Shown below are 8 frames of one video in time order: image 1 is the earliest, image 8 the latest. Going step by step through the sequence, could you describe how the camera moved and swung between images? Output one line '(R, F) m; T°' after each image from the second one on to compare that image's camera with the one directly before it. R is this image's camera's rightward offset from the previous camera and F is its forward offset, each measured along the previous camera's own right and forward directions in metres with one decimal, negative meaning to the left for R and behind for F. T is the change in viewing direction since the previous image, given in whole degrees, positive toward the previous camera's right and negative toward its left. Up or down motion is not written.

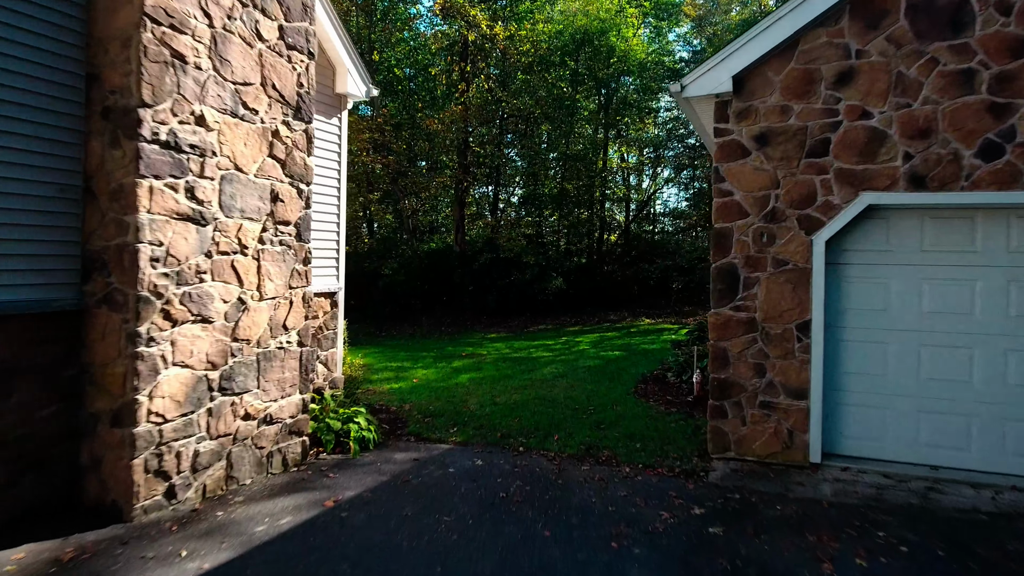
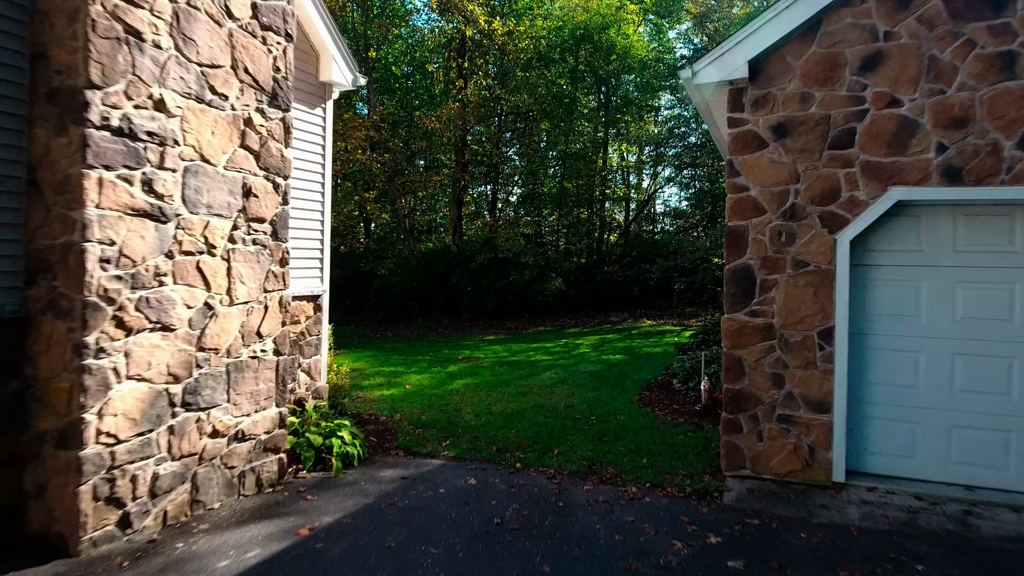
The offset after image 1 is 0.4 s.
(0.0, +0.4) m; 0°
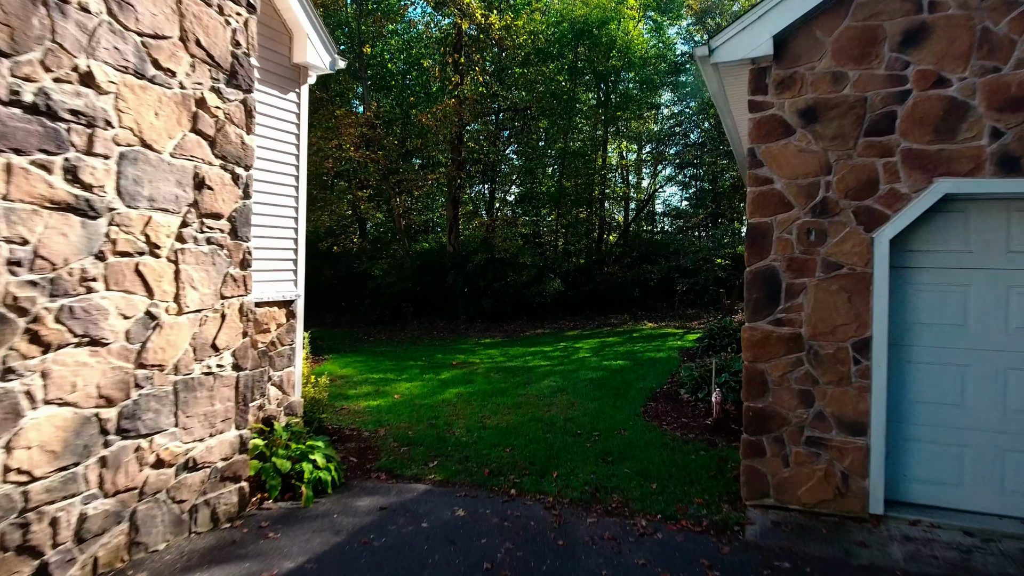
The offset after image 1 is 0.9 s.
(0.0, +0.5) m; 0°
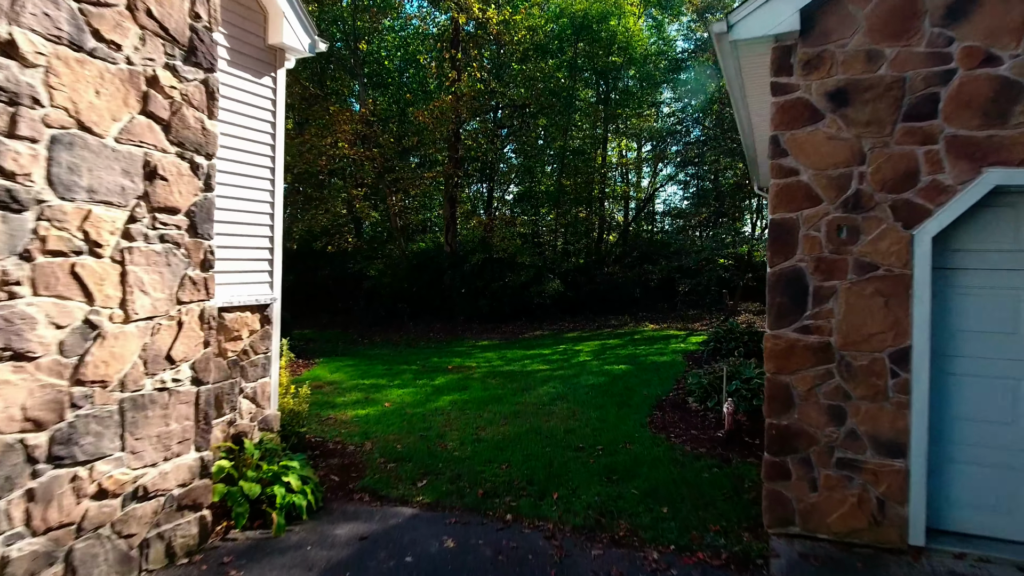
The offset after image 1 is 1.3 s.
(0.0, +0.4) m; 0°
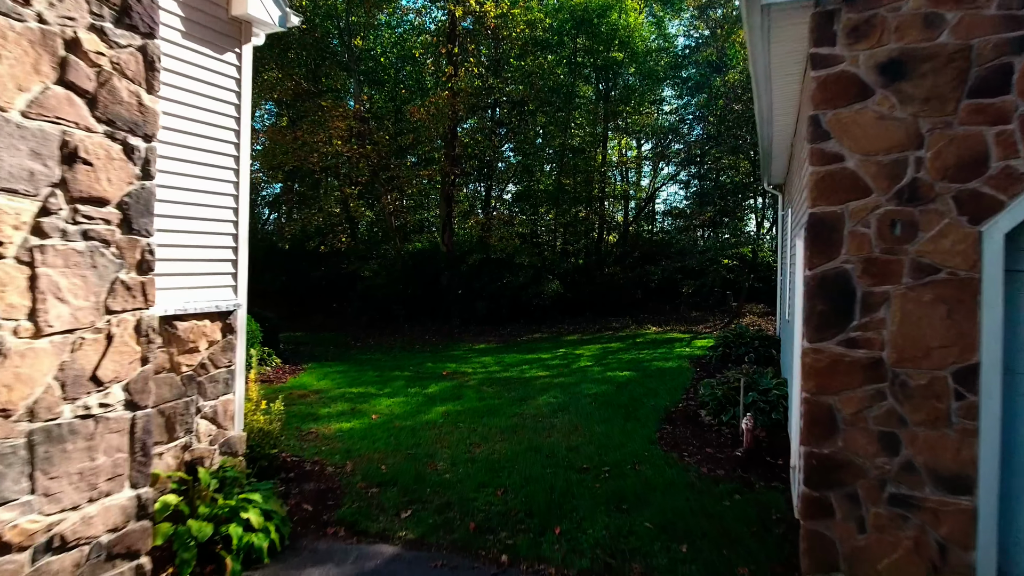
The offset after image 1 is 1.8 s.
(0.0, +0.5) m; 0°
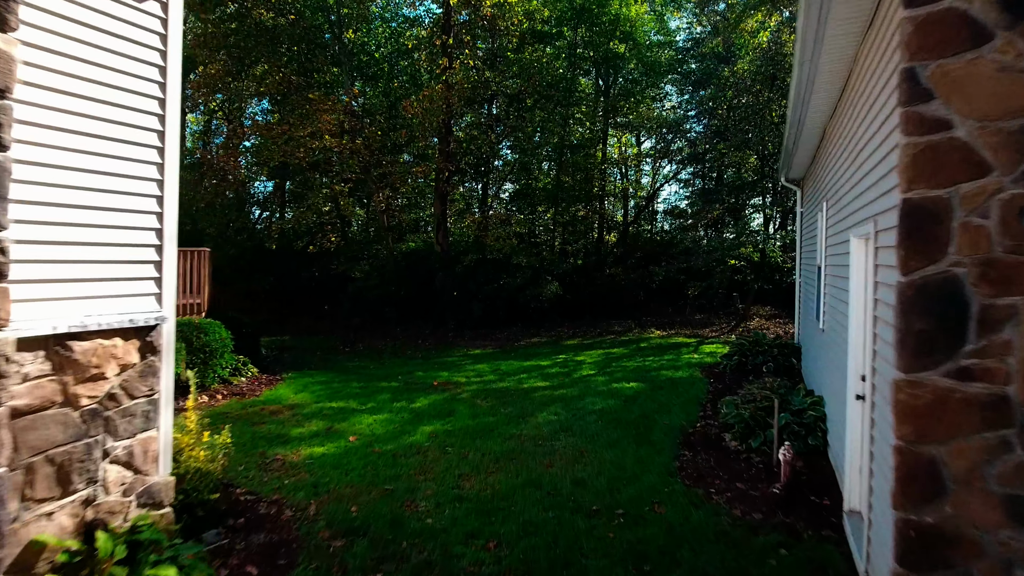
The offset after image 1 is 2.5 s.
(0.0, +0.8) m; 0°
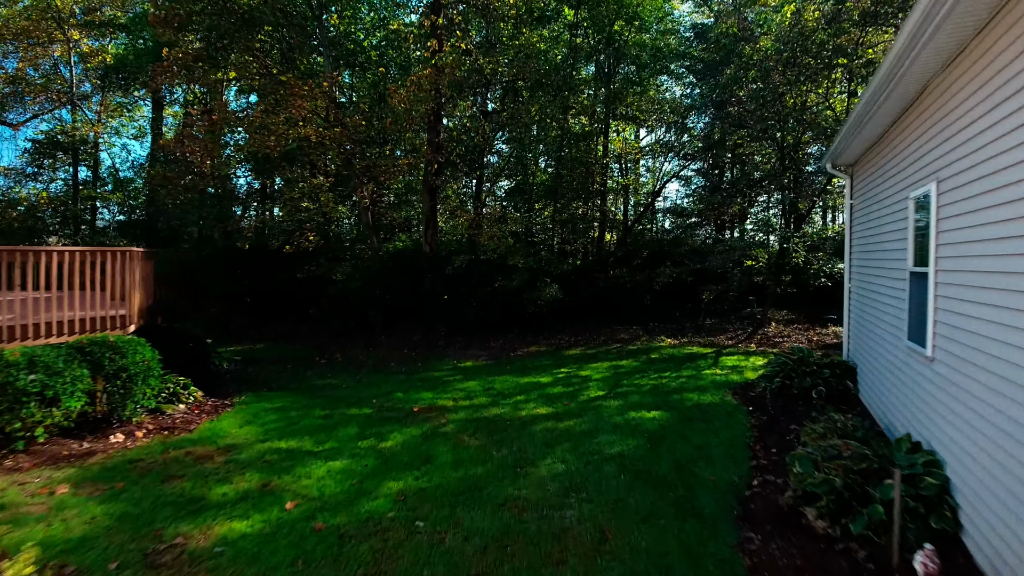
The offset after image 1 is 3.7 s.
(0.0, +1.5) m; 0°
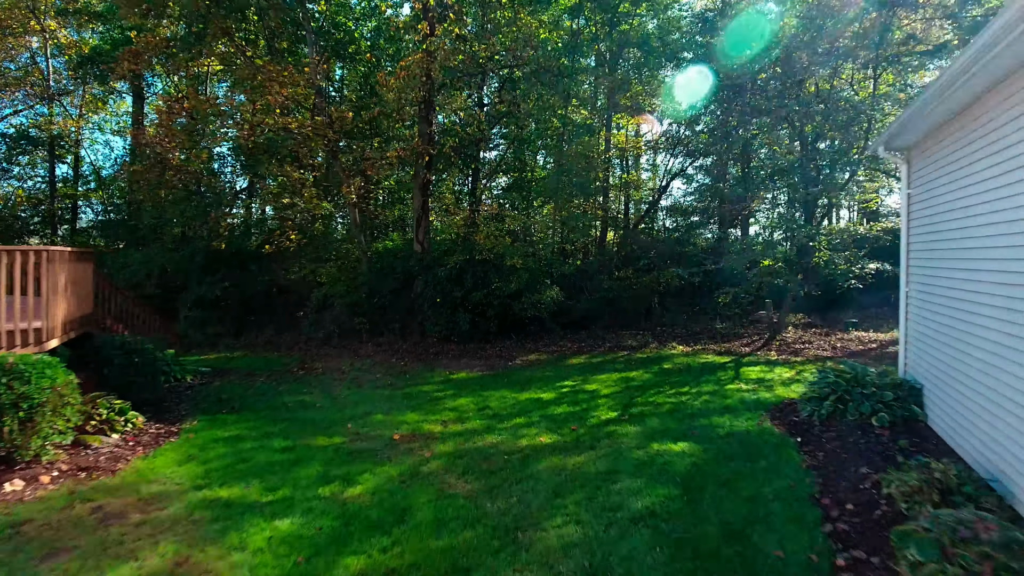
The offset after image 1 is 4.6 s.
(0.0, +1.2) m; 0°
